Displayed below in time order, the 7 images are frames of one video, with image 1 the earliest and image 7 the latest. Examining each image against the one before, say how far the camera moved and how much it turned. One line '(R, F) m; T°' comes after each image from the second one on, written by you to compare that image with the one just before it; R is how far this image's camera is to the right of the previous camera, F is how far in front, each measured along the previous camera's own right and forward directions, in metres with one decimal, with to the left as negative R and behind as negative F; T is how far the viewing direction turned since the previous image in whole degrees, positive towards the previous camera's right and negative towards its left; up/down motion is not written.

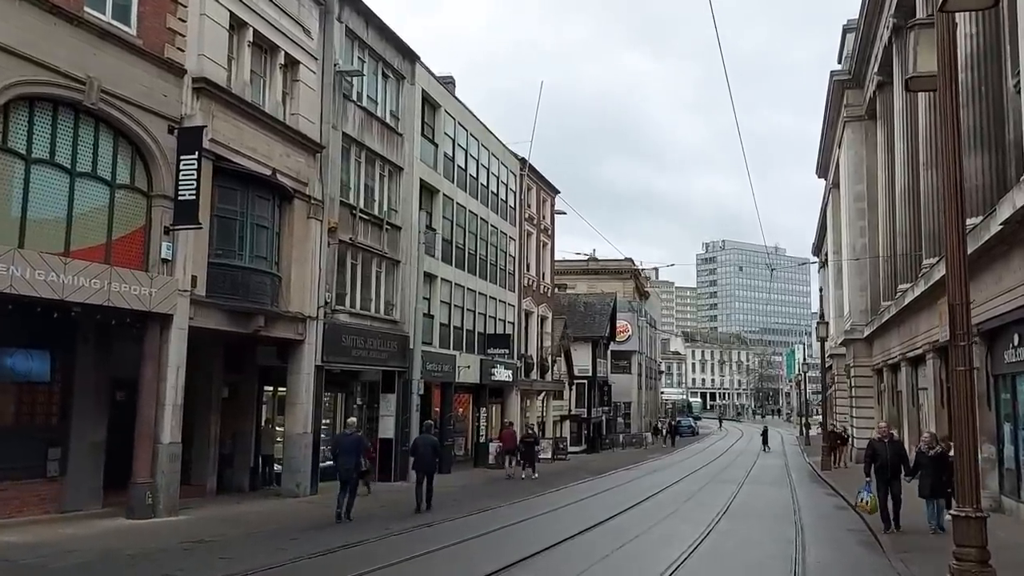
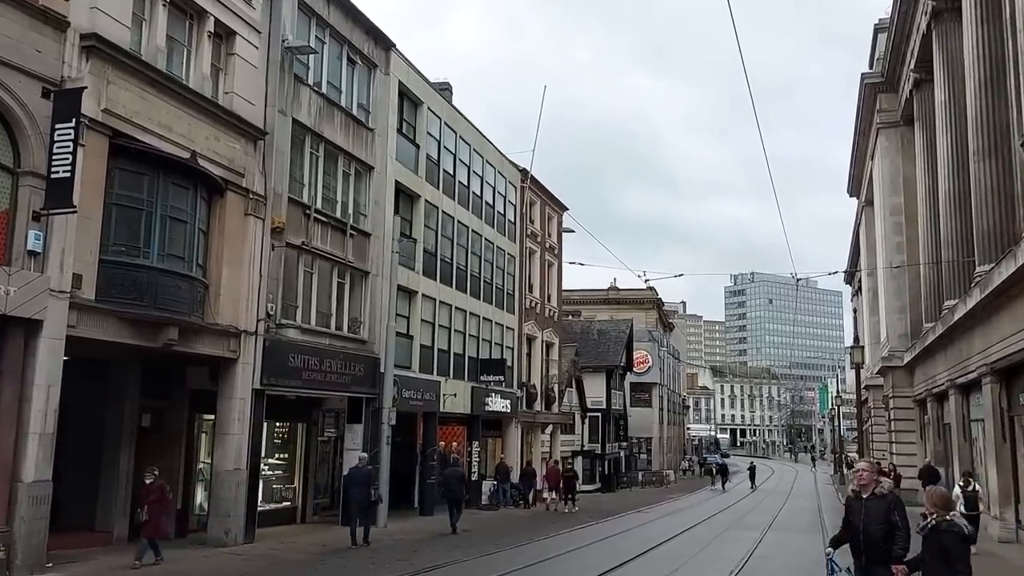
(+1.1, +3.5) m; -2°
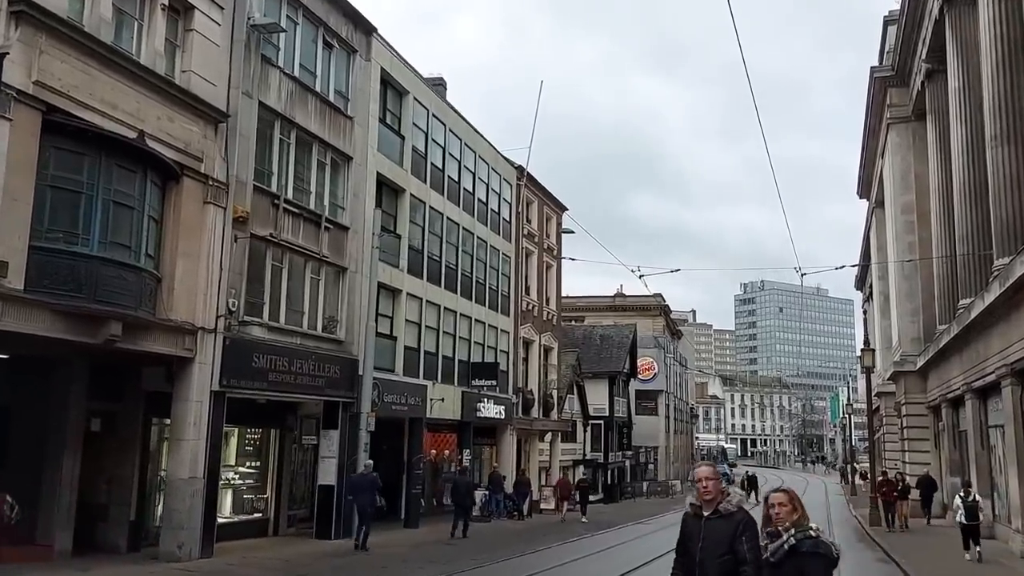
(+0.6, +1.4) m; -1°
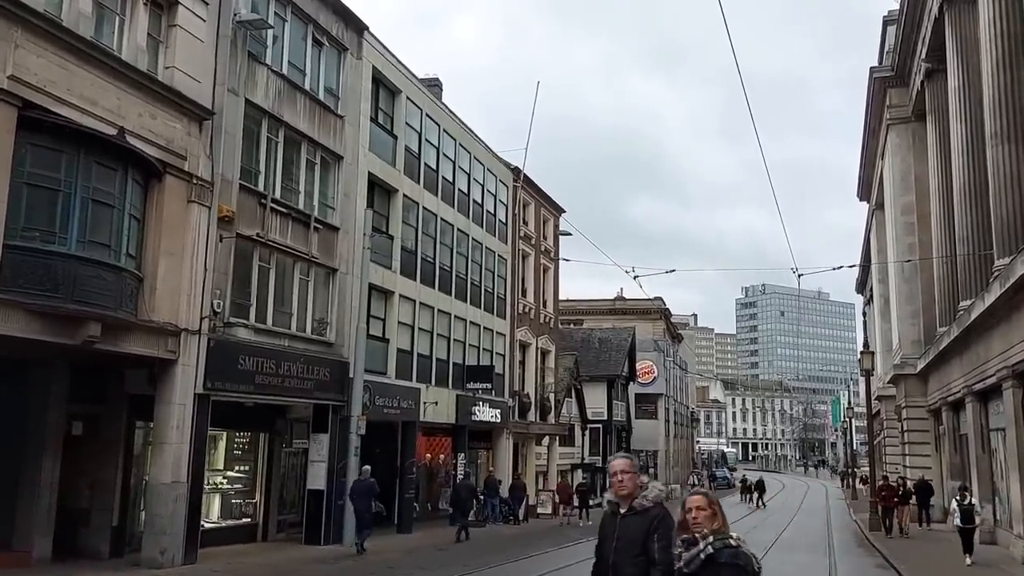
(+0.2, +0.3) m; 0°
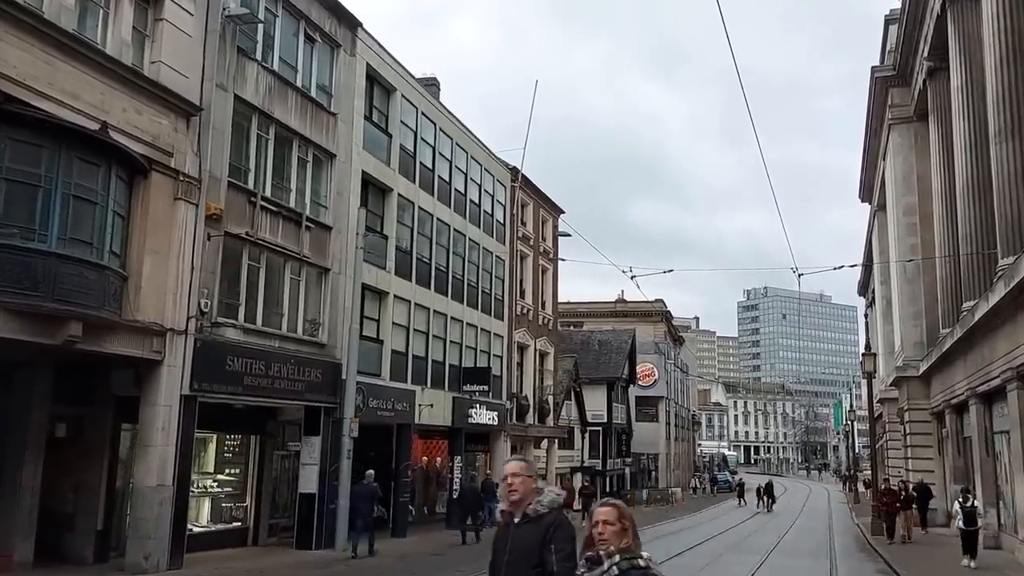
(+0.2, +0.4) m; 0°
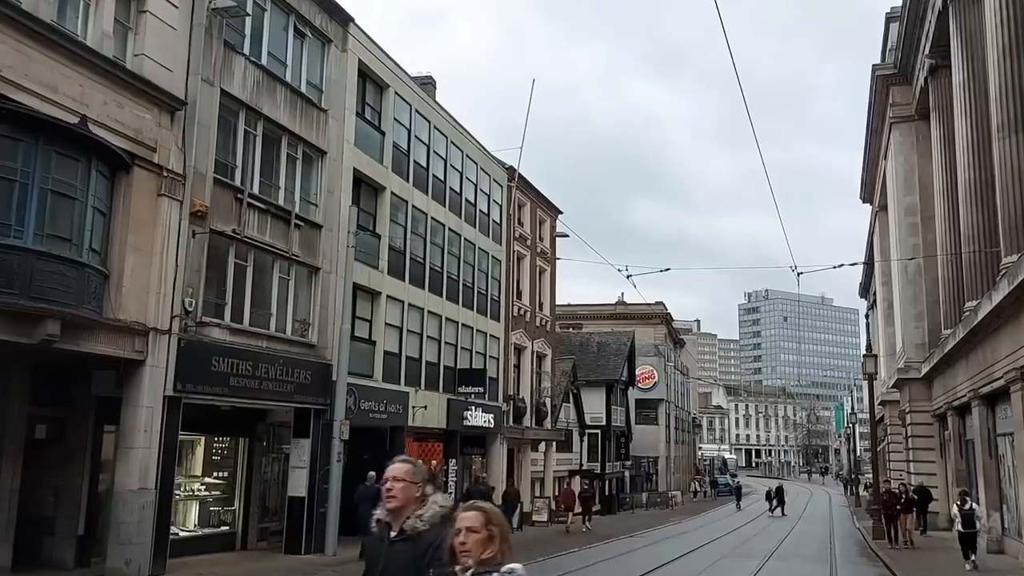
(+0.2, +0.4) m; 0°
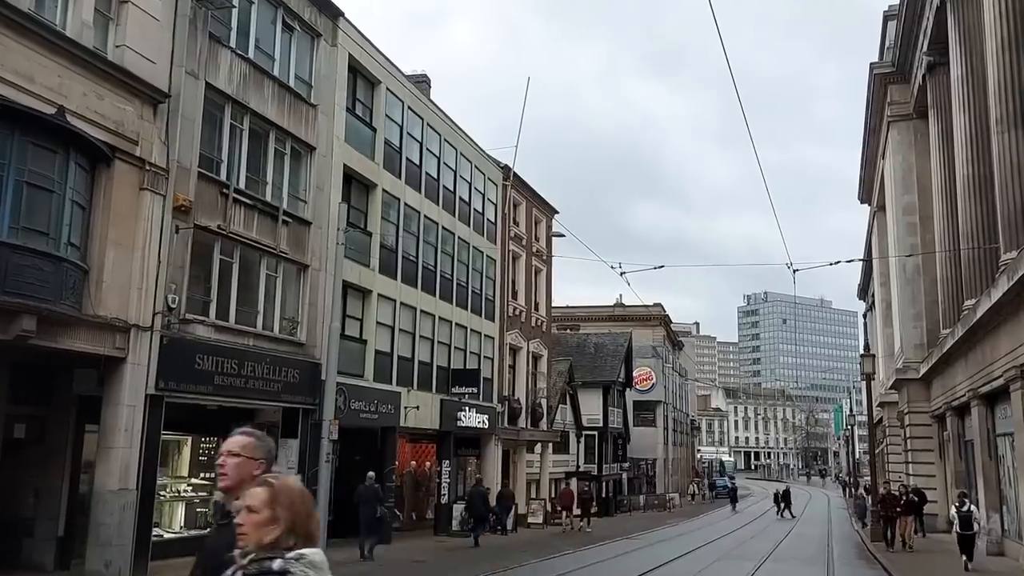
(+0.2, +0.3) m; 0°
